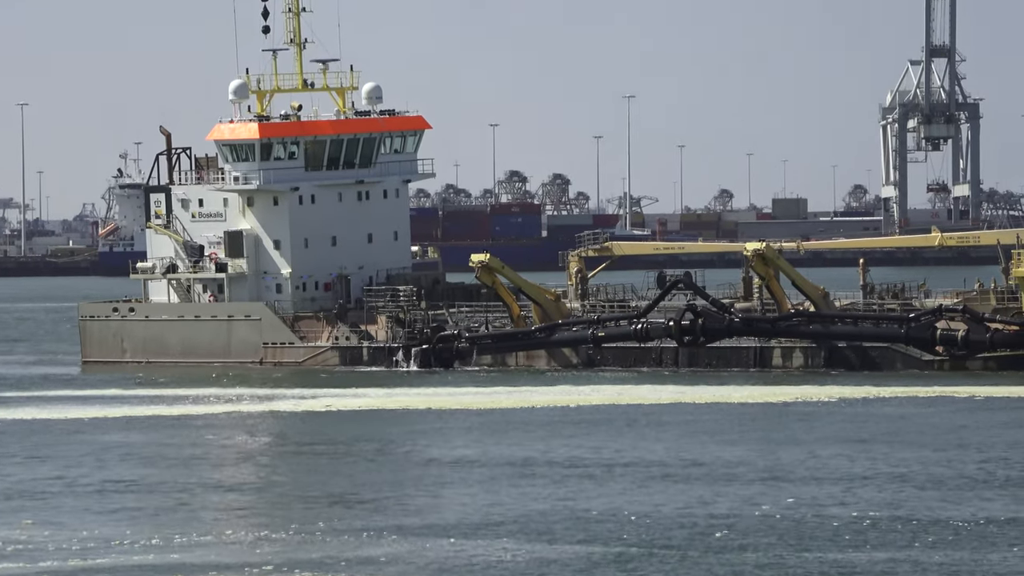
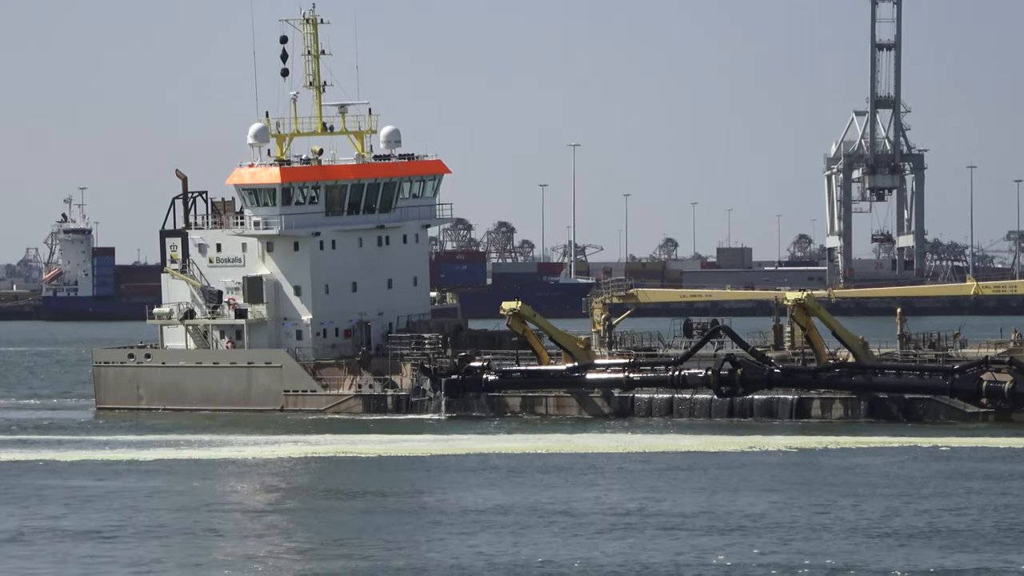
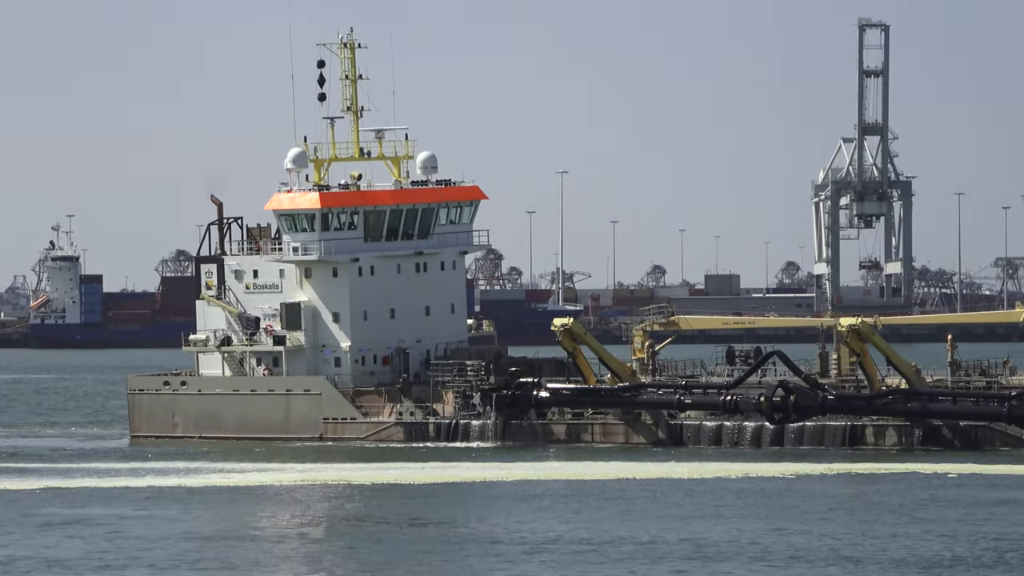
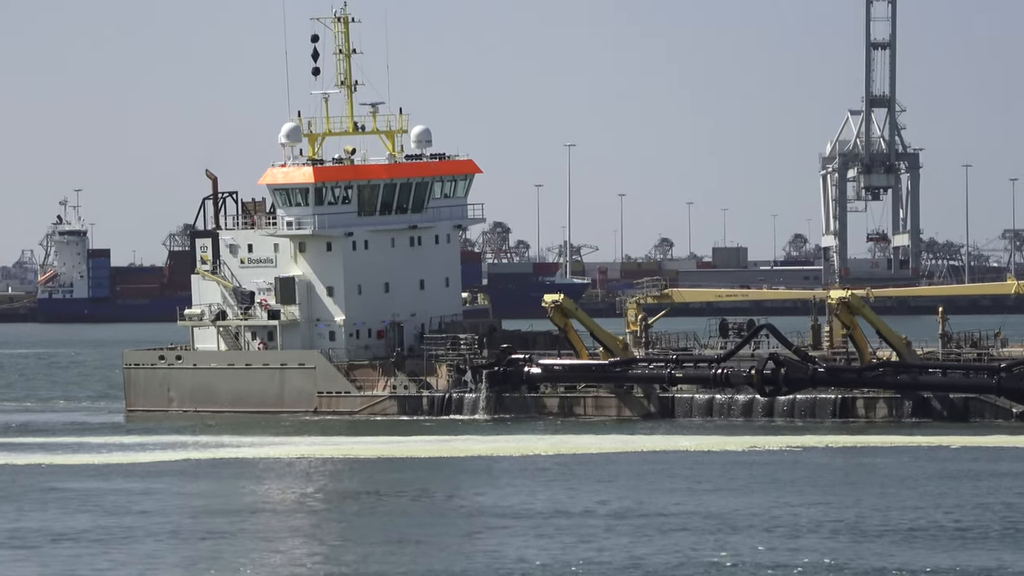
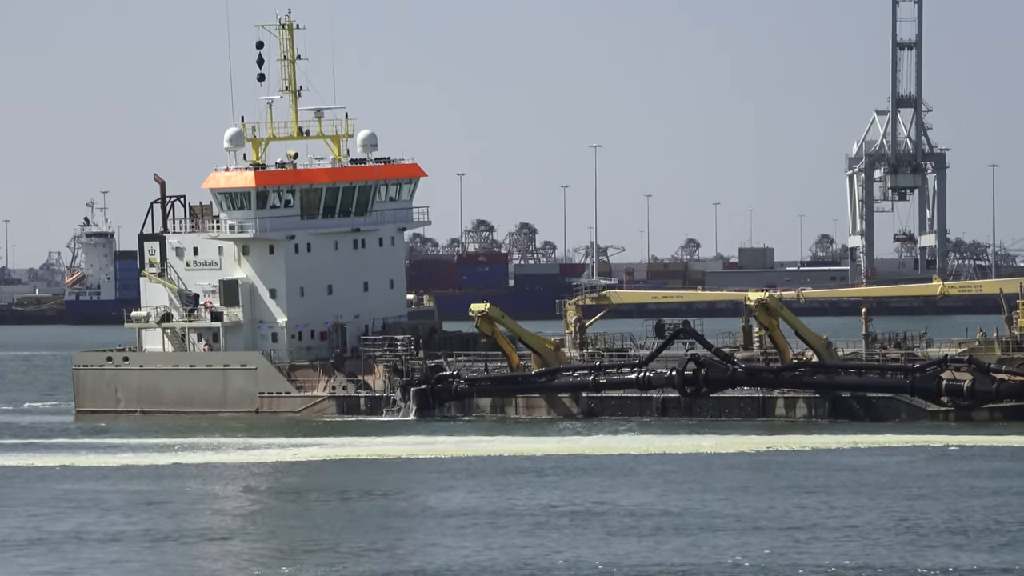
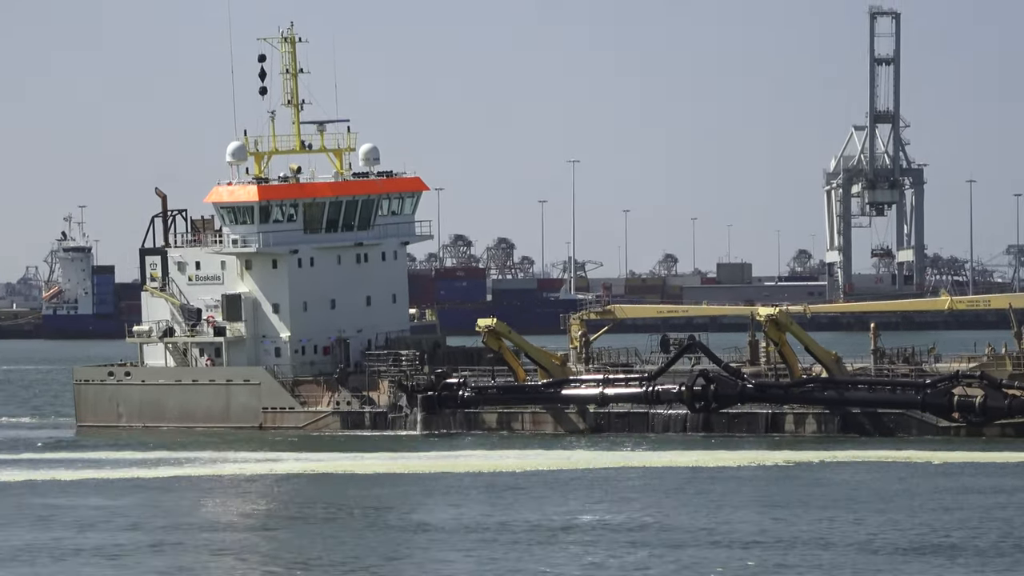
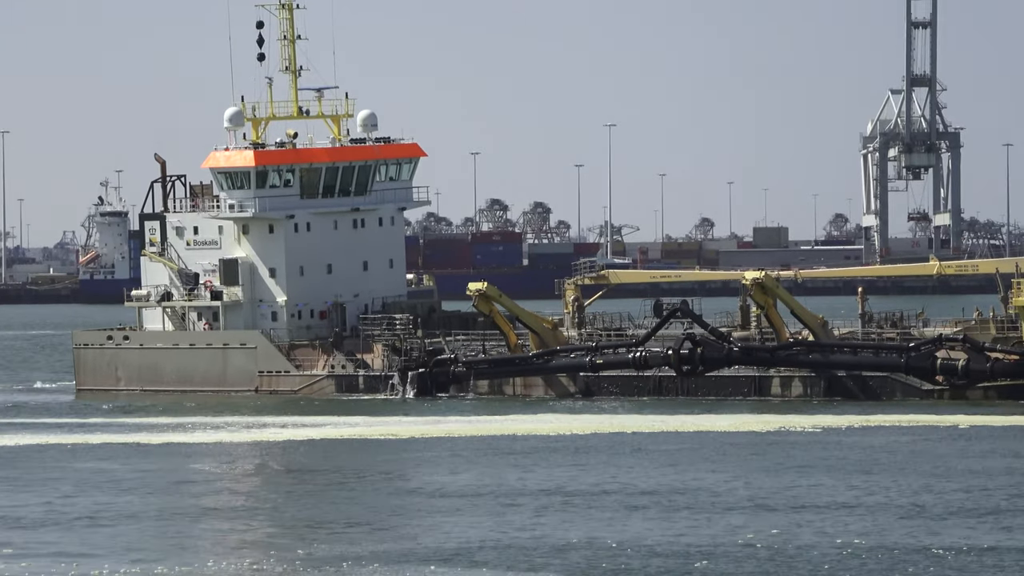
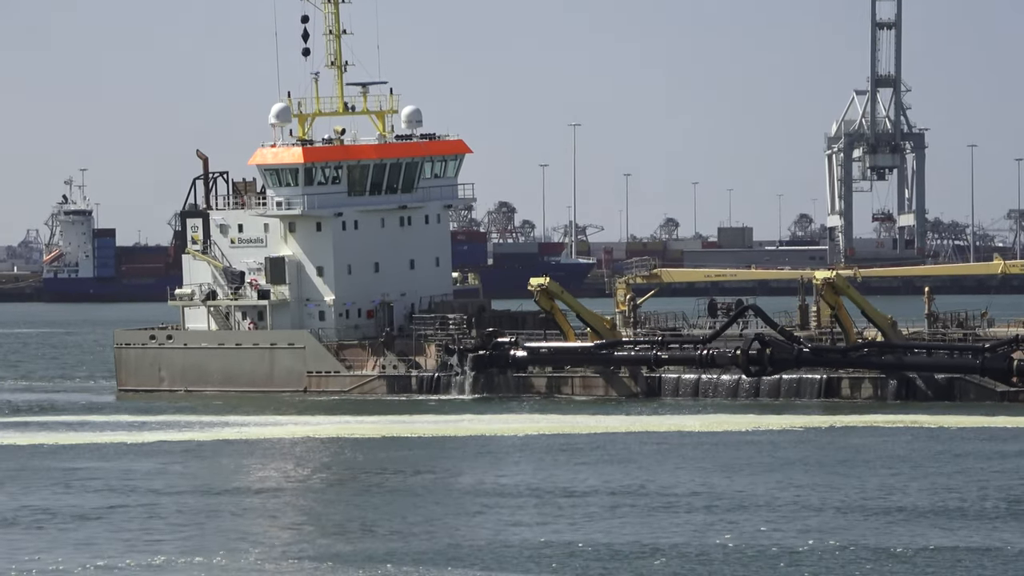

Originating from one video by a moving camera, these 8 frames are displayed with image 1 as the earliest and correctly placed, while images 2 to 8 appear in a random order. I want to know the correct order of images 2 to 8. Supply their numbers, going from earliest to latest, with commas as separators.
7, 5, 6, 2, 8, 4, 3
